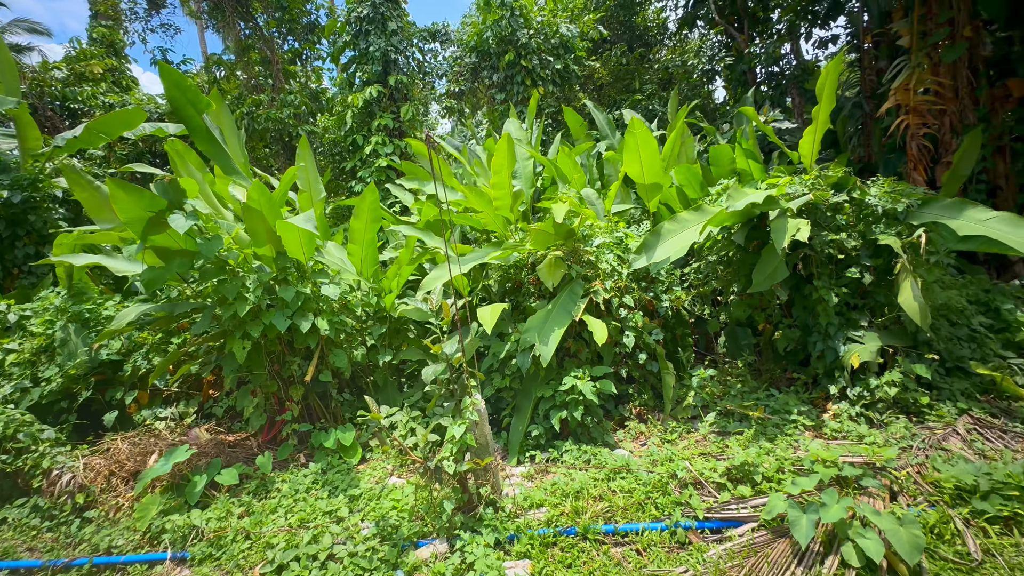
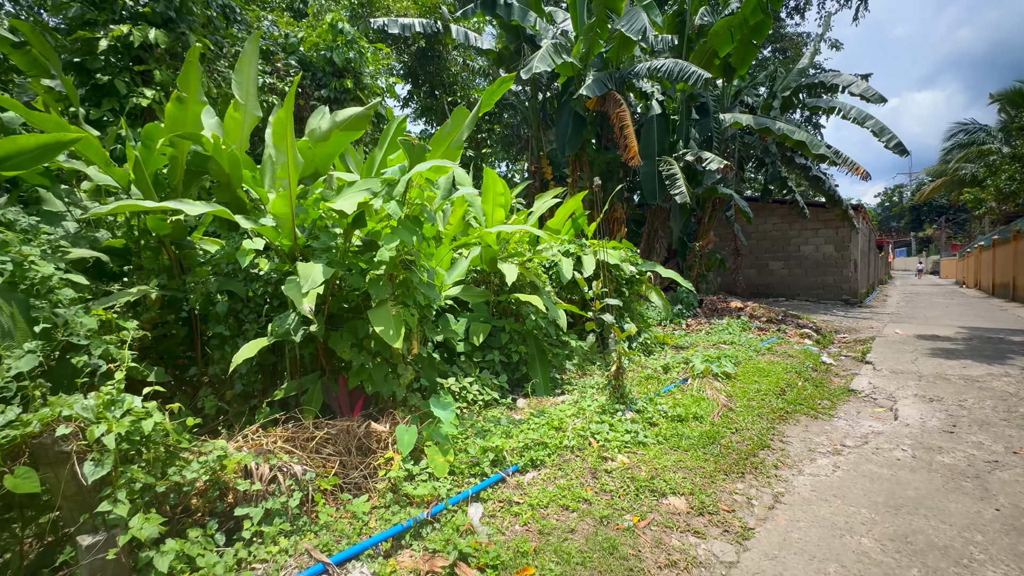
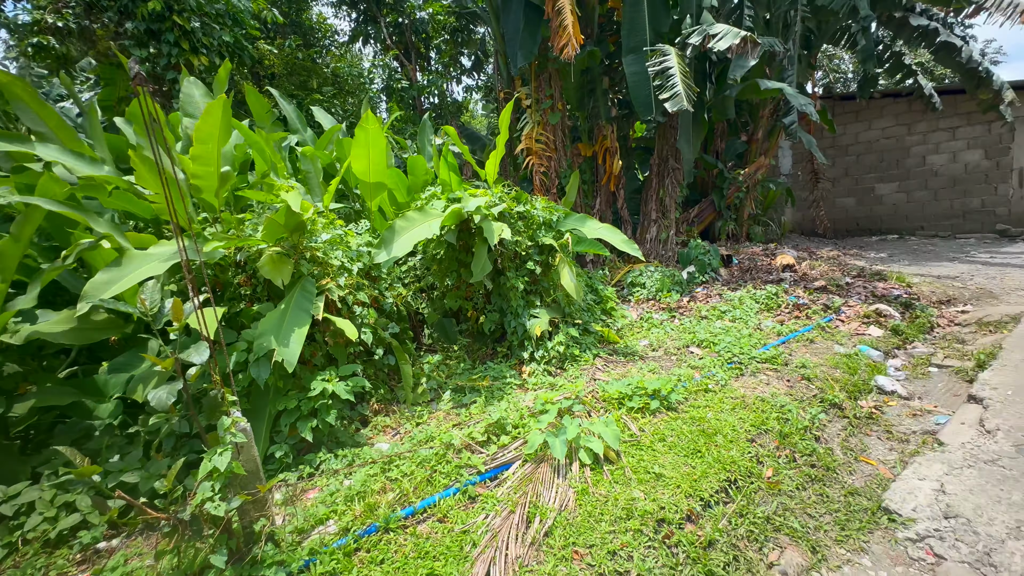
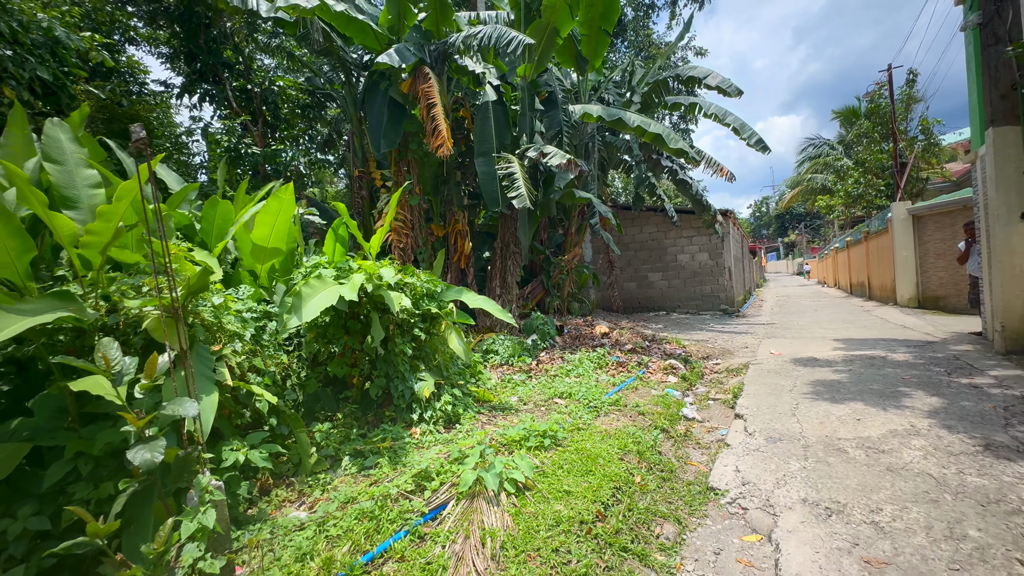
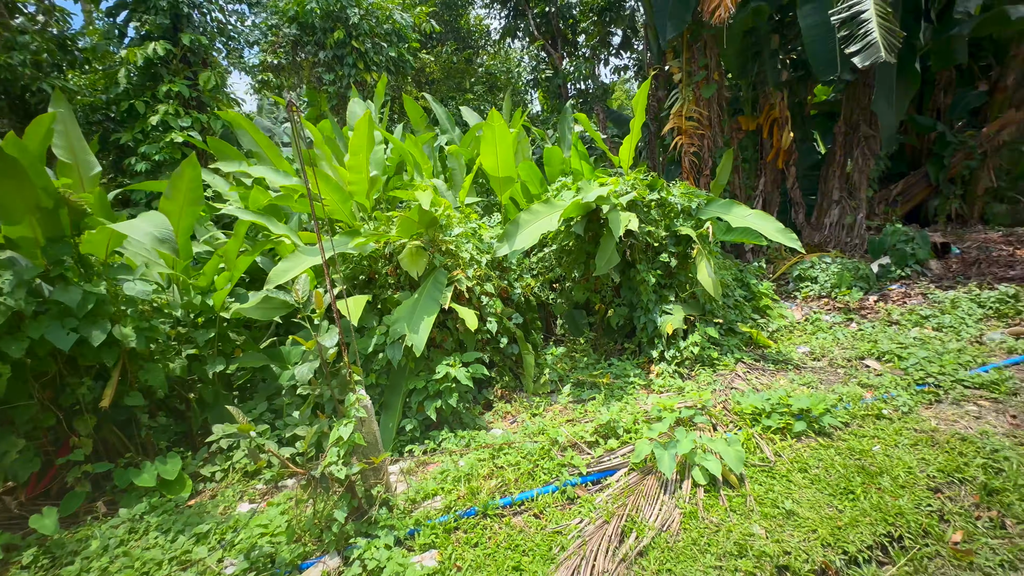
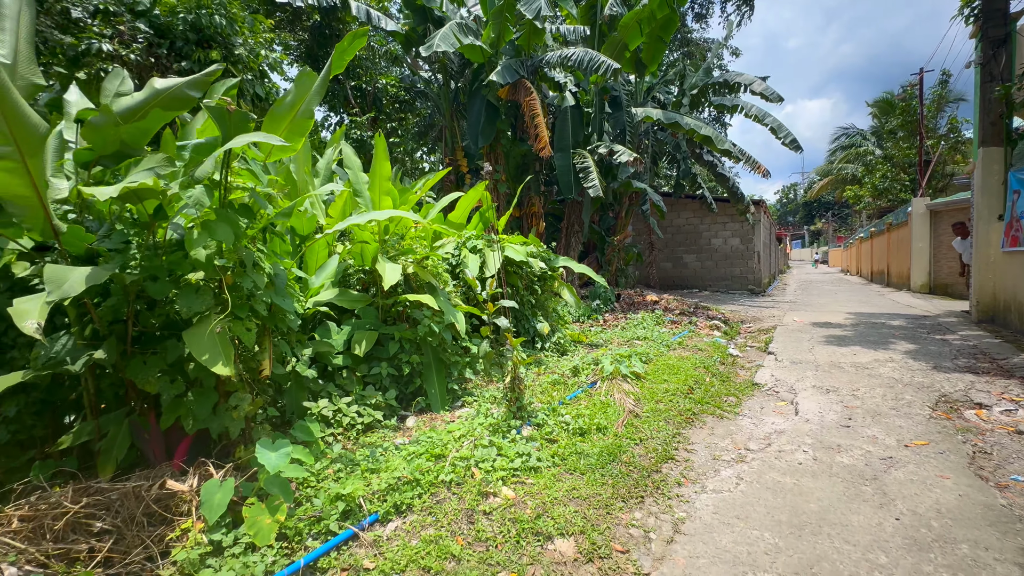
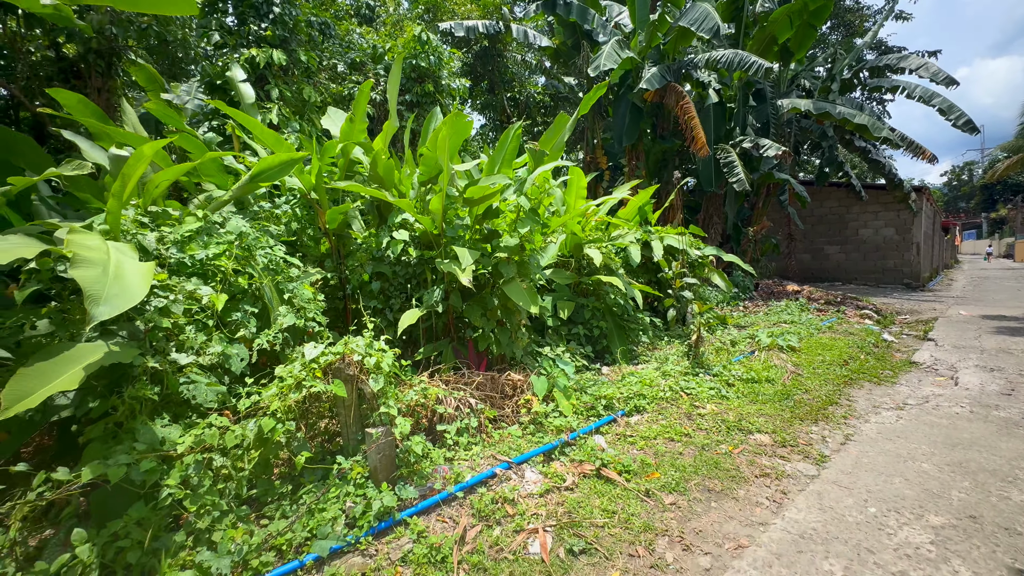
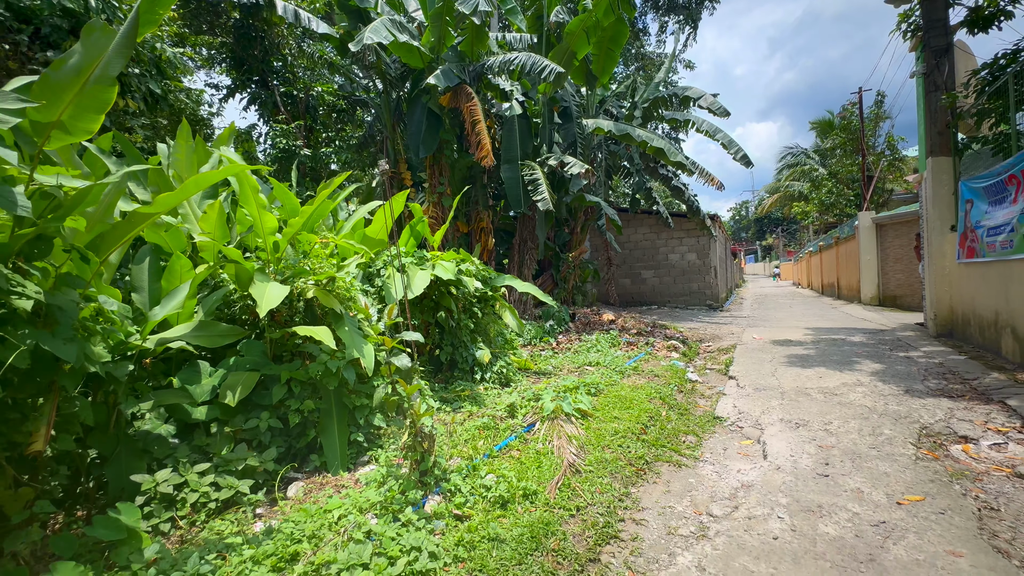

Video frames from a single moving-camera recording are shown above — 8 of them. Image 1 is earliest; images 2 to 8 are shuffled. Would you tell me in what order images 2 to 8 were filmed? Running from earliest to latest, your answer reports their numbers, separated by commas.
5, 3, 4, 8, 6, 2, 7
